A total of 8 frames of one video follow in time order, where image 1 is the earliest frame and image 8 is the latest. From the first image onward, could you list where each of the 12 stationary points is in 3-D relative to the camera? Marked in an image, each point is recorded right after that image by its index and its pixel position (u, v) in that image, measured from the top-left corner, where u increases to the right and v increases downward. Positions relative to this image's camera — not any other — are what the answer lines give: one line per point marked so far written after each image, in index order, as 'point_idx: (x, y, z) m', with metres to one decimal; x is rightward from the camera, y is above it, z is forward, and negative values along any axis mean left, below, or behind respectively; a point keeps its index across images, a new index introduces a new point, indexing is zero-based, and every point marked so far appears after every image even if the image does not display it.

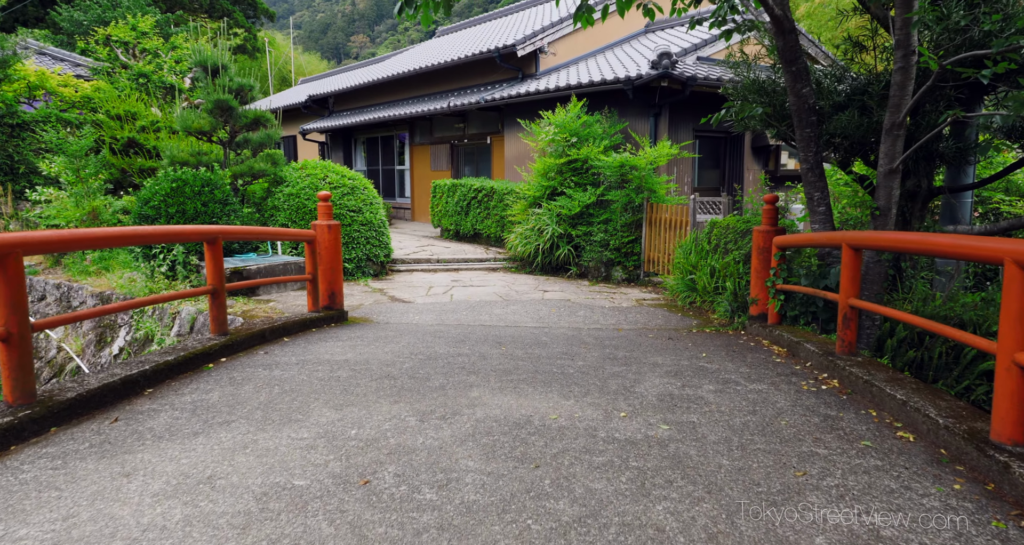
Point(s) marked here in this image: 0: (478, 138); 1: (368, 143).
0: (-0.7, +2.9, +14.1) m
1: (-4.1, +3.7, +18.3) m
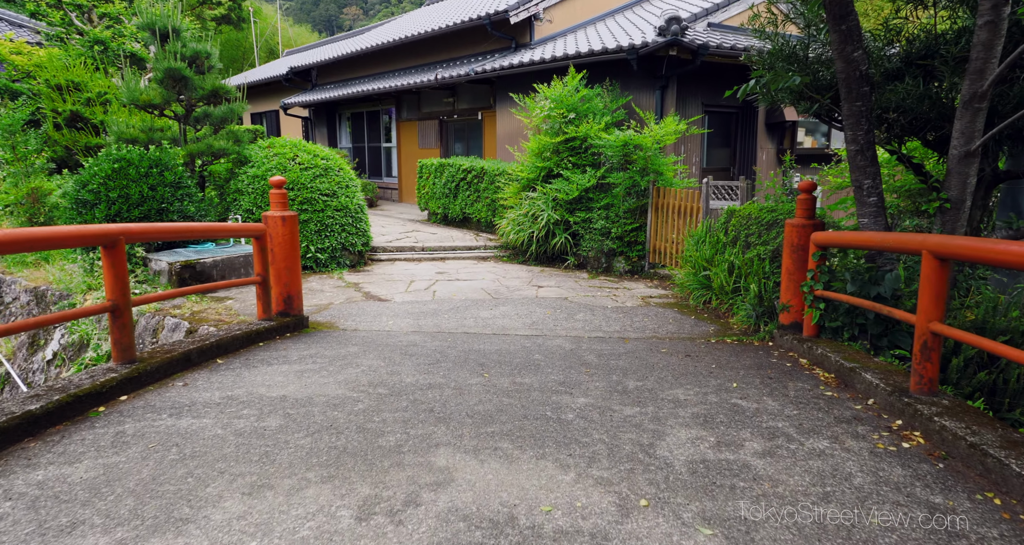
0: (-0.9, +3.2, +13.1) m
1: (-4.2, +4.1, +17.3) m
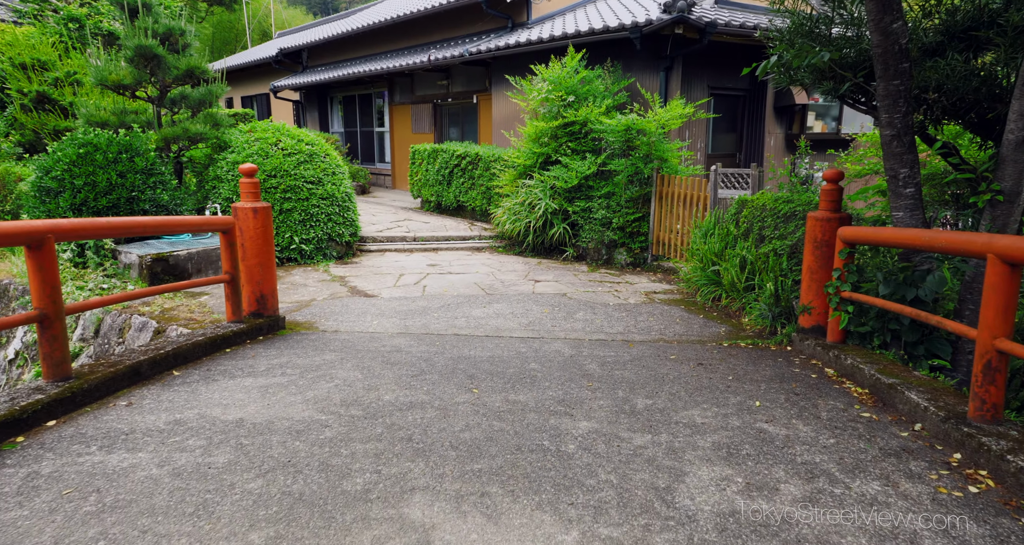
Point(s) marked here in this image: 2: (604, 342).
0: (-1.0, +3.4, +12.7) m
1: (-4.3, +4.4, +16.8) m
2: (+0.6, -0.5, +4.3) m
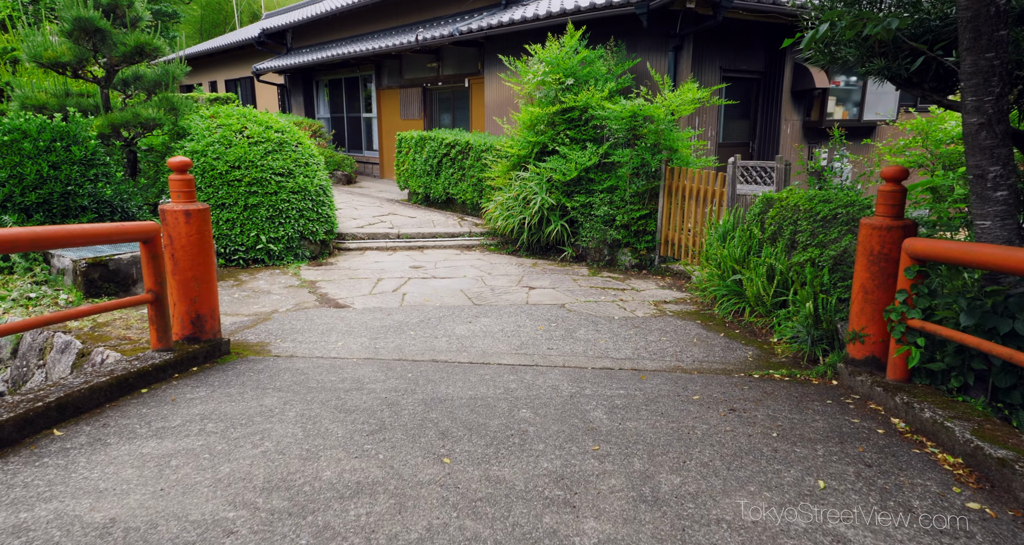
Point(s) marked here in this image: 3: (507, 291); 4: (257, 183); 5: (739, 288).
0: (-1.1, +3.5, +11.8) m
1: (-4.4, +4.6, +15.9) m
2: (+0.5, -0.6, +3.6) m
3: (0.0, -0.2, +5.6) m
4: (-2.6, +0.9, +6.7) m
5: (+1.7, -0.1, +4.7) m
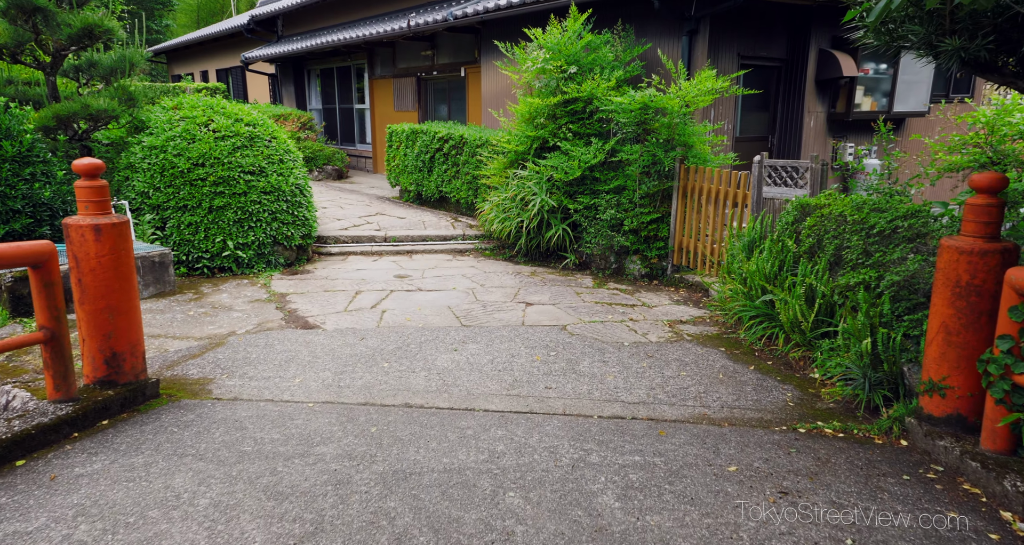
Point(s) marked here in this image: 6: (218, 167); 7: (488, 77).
0: (-1.1, +3.5, +11.1) m
1: (-4.4, +4.6, +15.2) m
2: (+0.5, -0.7, +2.9) m
3: (-0.1, -0.3, +5.0) m
4: (-2.7, +0.8, +6.0) m
5: (+1.6, -0.2, +4.0) m
6: (-2.7, +1.0, +6.0) m
7: (-0.4, +2.9, +9.6) m
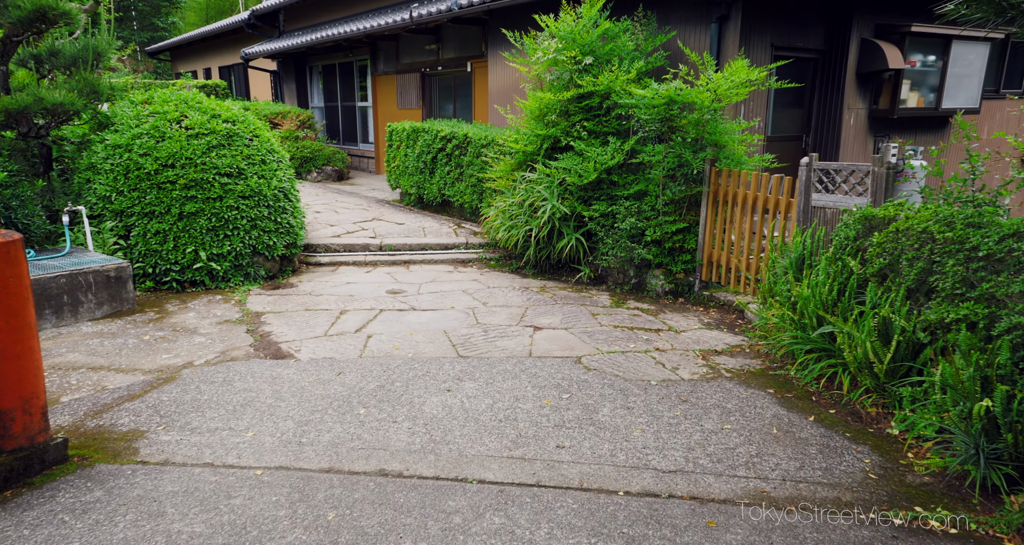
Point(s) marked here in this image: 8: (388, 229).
0: (-0.9, +3.4, +10.5) m
1: (-4.2, +4.5, +14.6) m
2: (+0.5, -0.8, +2.2) m
3: (-0.1, -0.4, +4.3) m
4: (-2.6, +0.7, +5.4) m
5: (+1.6, -0.4, +3.3) m
6: (-2.7, +0.9, +5.3) m
7: (-0.2, +2.8, +8.9) m
8: (-1.4, +0.5, +7.4) m
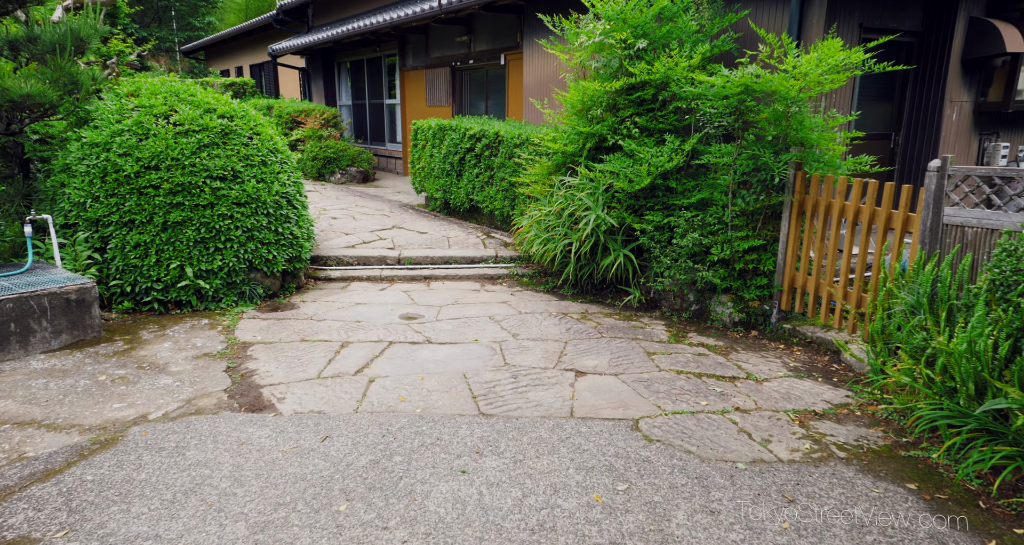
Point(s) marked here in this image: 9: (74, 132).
0: (-0.4, +3.2, +9.6) m
1: (-3.4, +4.4, +13.9) m
2: (+0.6, -1.0, +1.3) m
3: (+0.1, -0.6, +3.4) m
4: (-2.4, +0.6, +4.6) m
5: (+1.8, -0.6, +2.4) m
6: (-2.4, +0.7, +4.6) m
7: (+0.2, +2.6, +8.0) m
8: (-1.1, +0.3, +6.6) m
9: (-3.2, +1.0, +4.7) m
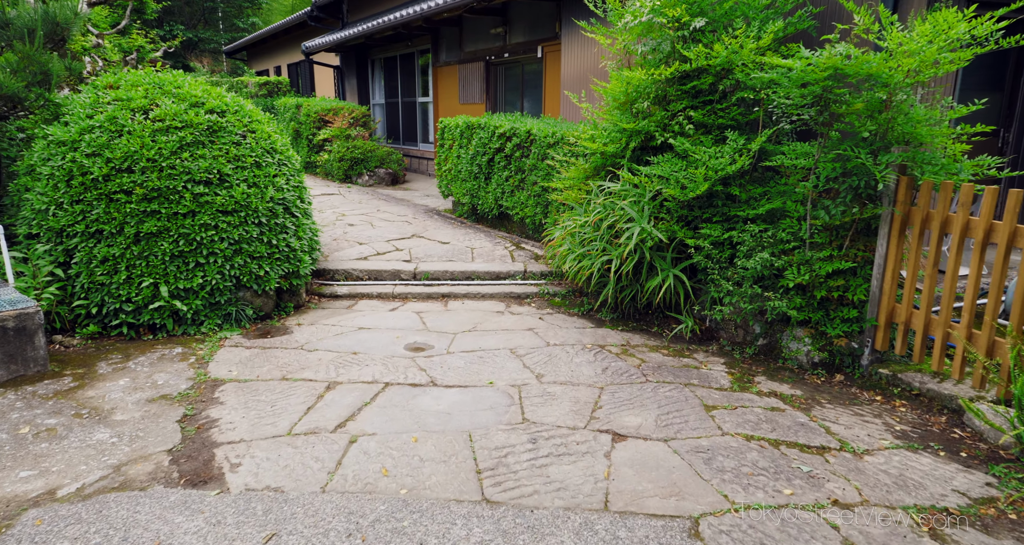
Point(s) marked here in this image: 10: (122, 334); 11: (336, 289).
0: (+0.1, +3.0, +8.9) m
1: (-2.6, +4.2, +13.3) m
2: (+0.5, -1.1, +0.5) m
3: (+0.2, -0.7, +2.6) m
4: (-2.2, +0.5, +4.0) m
5: (+1.8, -0.7, +1.5) m
6: (-2.2, +0.6, +4.0) m
7: (+0.6, +2.4, +7.2) m
8: (-0.8, +0.2, +5.8) m
9: (-3.0, +0.9, +4.2) m
10: (-2.4, -0.4, +4.0) m
11: (-1.4, -0.1, +5.0) m
